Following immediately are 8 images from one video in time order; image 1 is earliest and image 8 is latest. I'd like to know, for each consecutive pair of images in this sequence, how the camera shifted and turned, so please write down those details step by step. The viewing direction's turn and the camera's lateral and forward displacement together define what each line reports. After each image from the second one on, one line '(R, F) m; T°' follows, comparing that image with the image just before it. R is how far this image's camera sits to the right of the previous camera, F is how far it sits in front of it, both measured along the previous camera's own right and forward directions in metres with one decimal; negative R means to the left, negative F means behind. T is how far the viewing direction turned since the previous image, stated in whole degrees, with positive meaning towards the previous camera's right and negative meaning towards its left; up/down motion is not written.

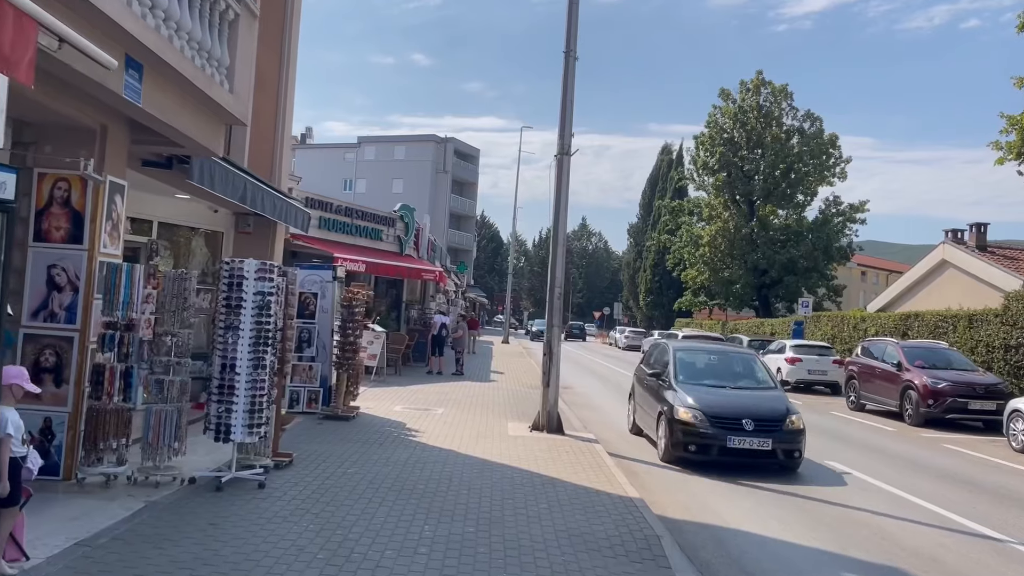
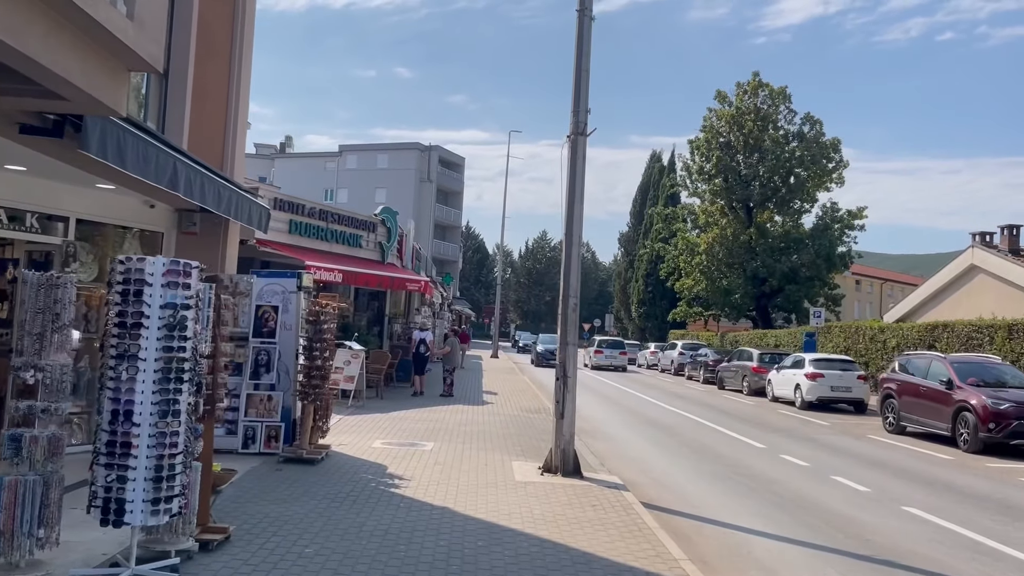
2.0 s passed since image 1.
(-0.3, +2.4) m; +1°
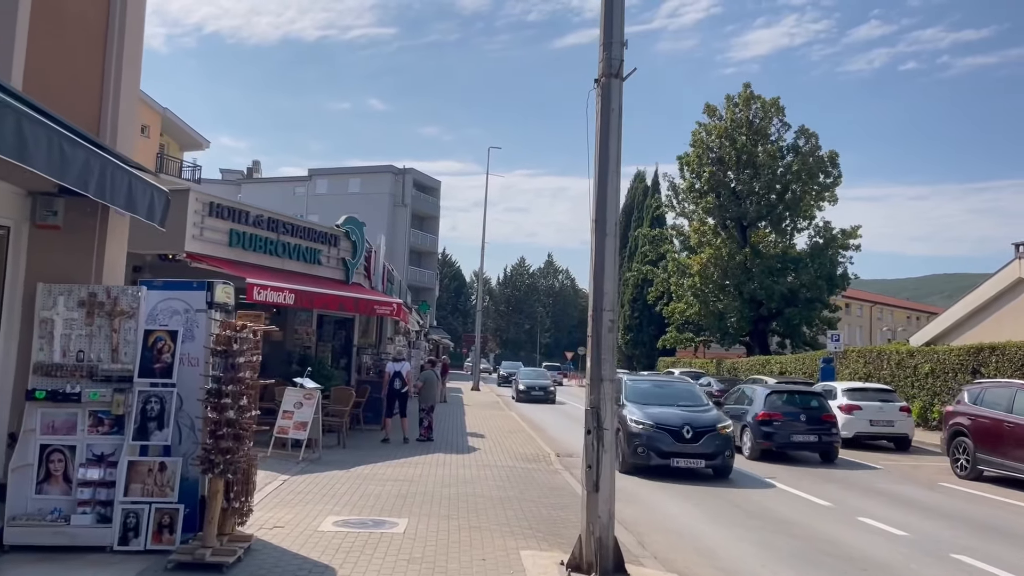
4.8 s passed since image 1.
(-0.3, +3.4) m; +2°
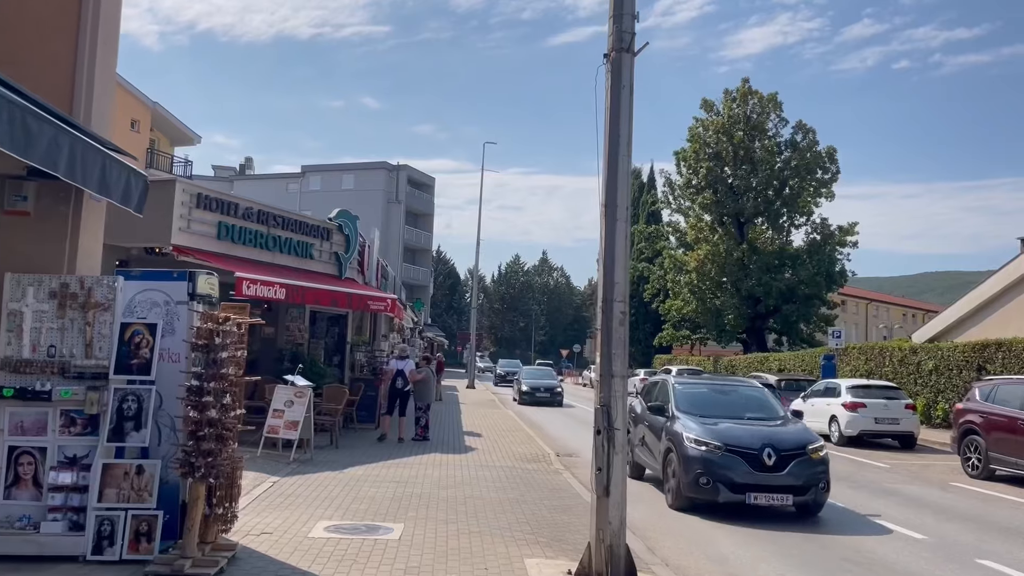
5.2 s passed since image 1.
(-0.1, +0.5) m; 0°
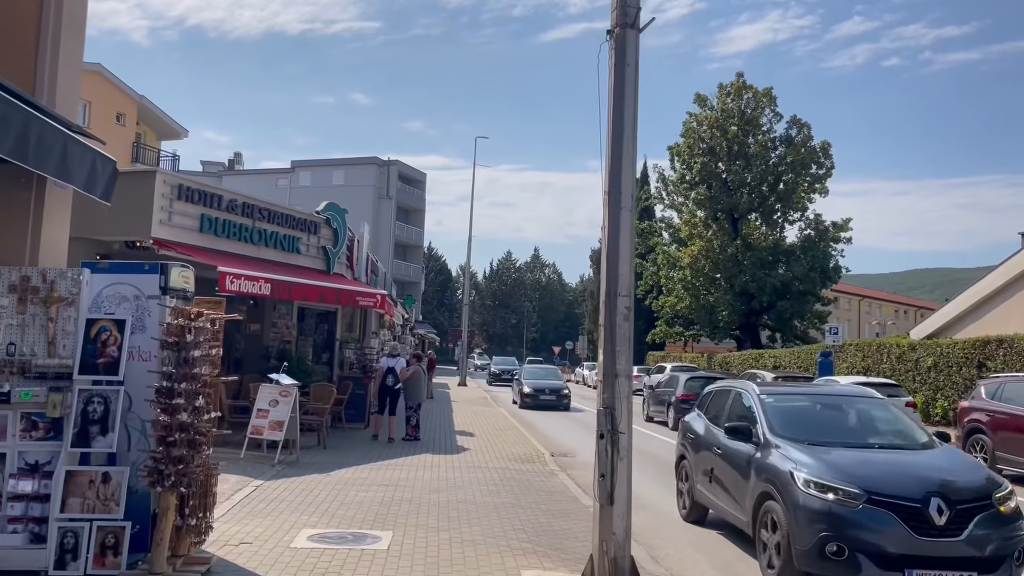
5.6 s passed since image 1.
(0.0, +0.5) m; +1°
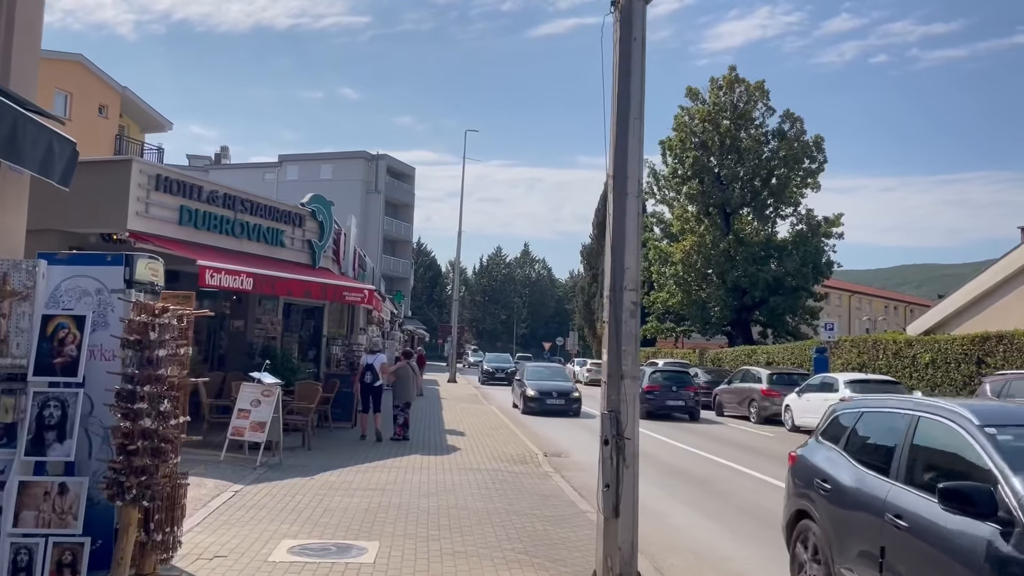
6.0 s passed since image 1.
(0.0, +0.5) m; +1°
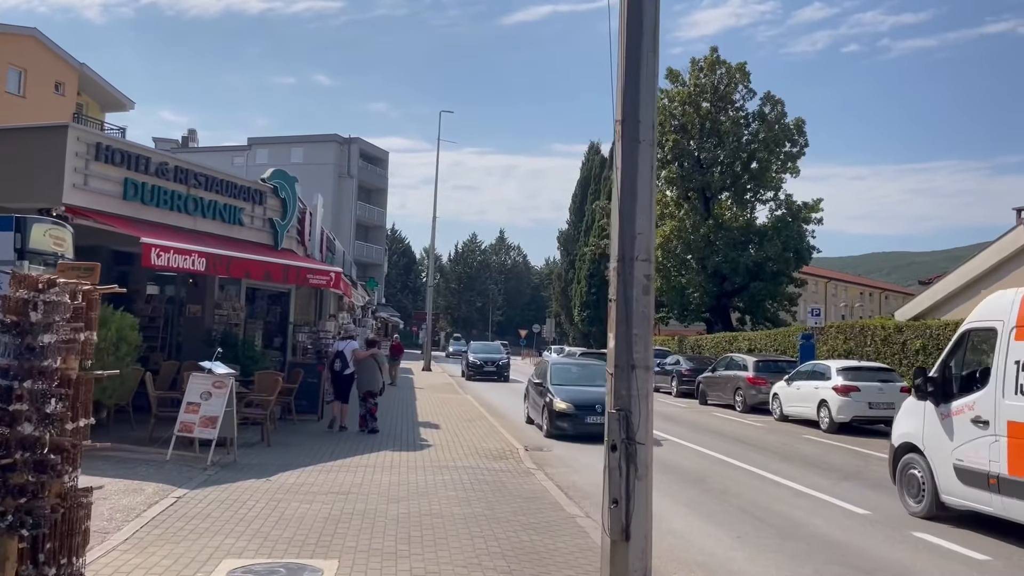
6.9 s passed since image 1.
(-0.1, +1.1) m; +2°
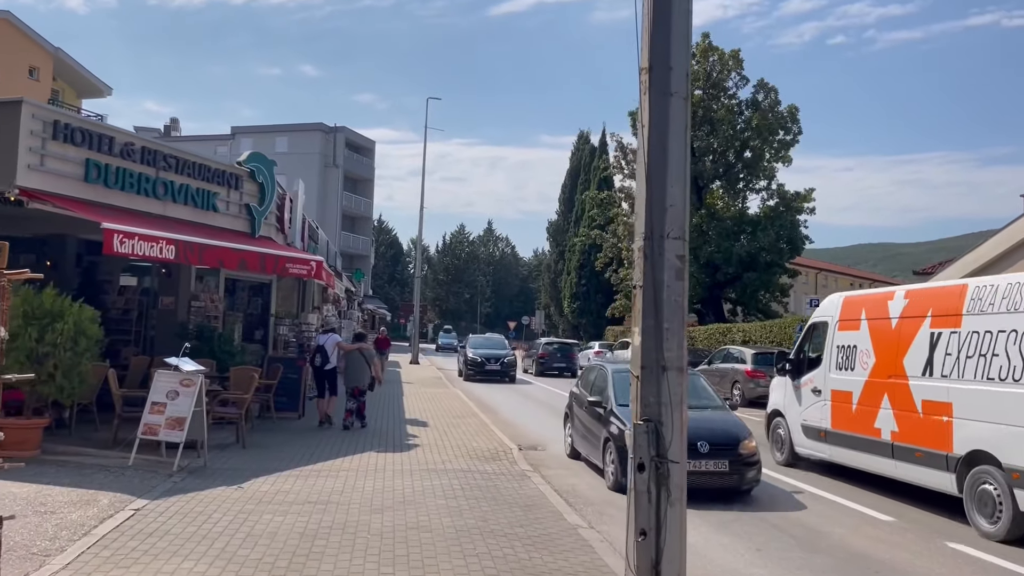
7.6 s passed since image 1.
(-0.1, +0.8) m; +1°
